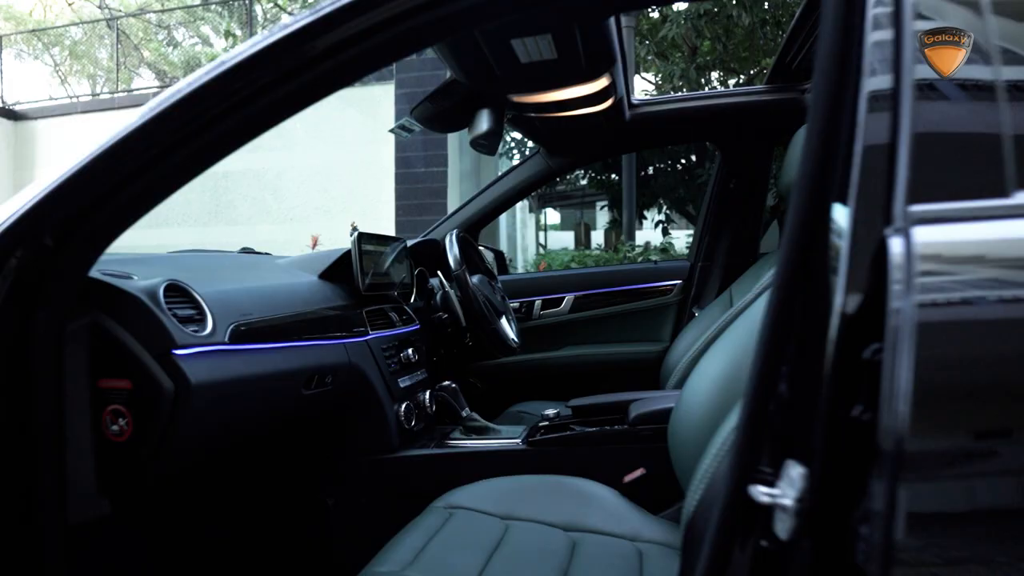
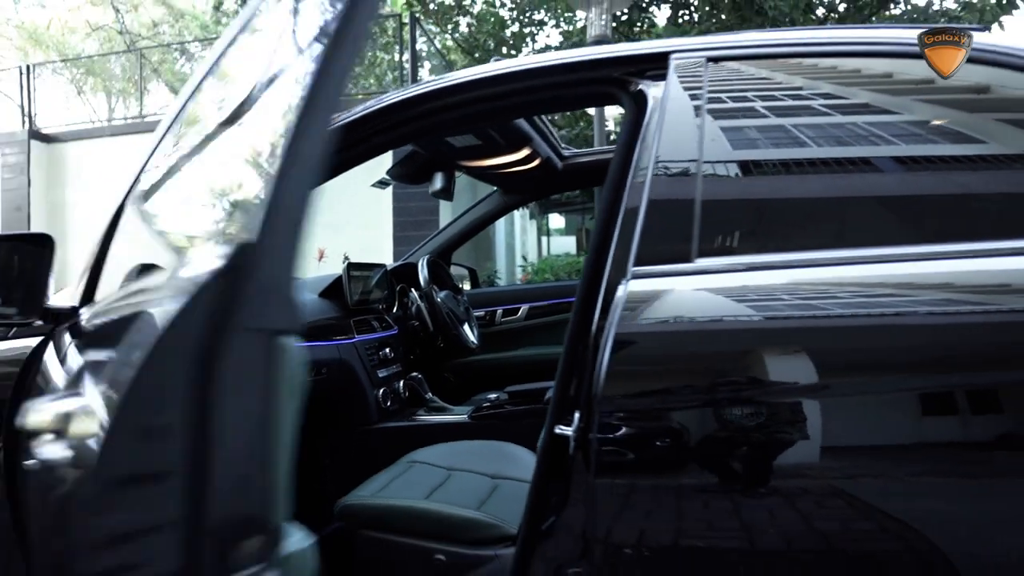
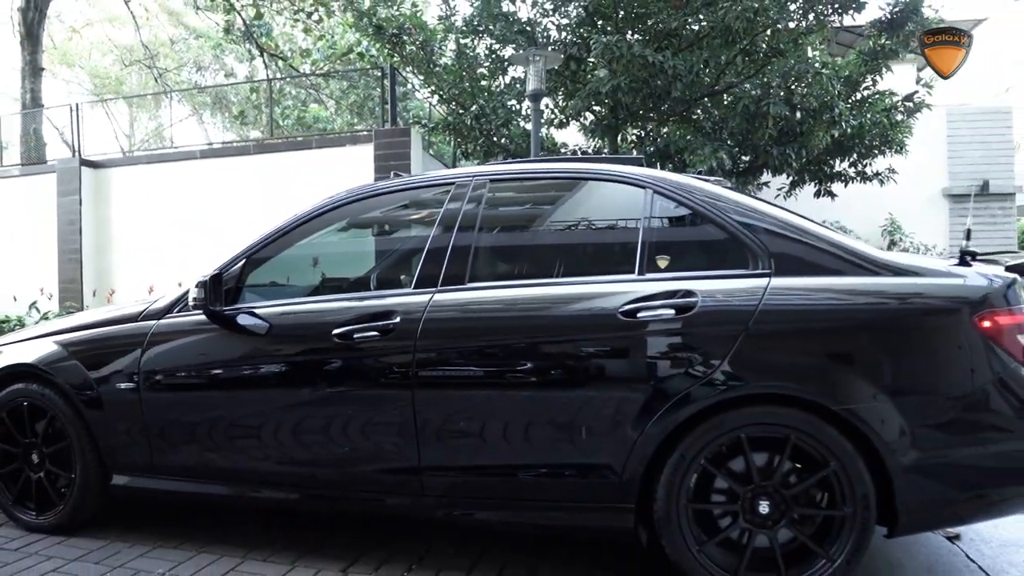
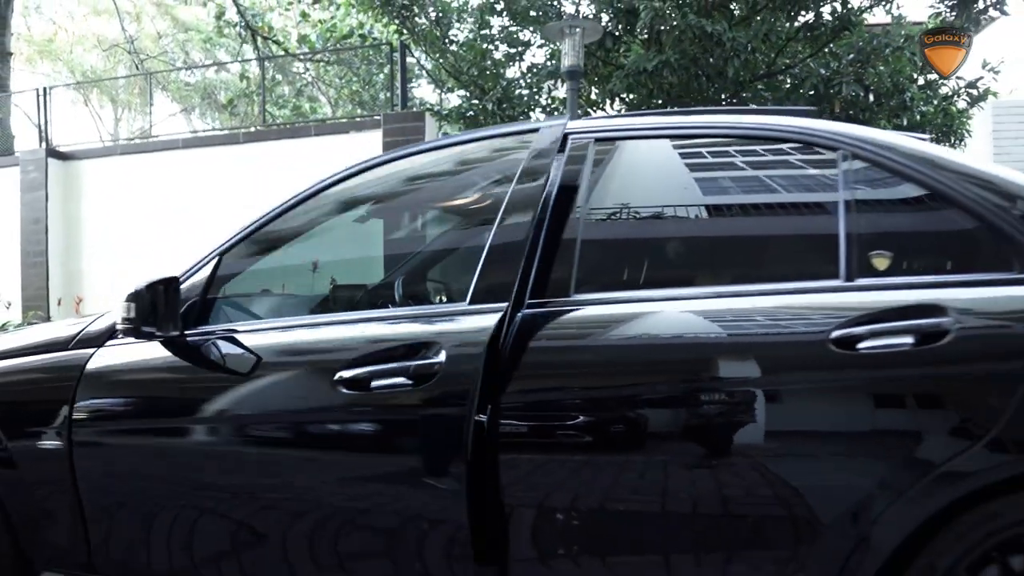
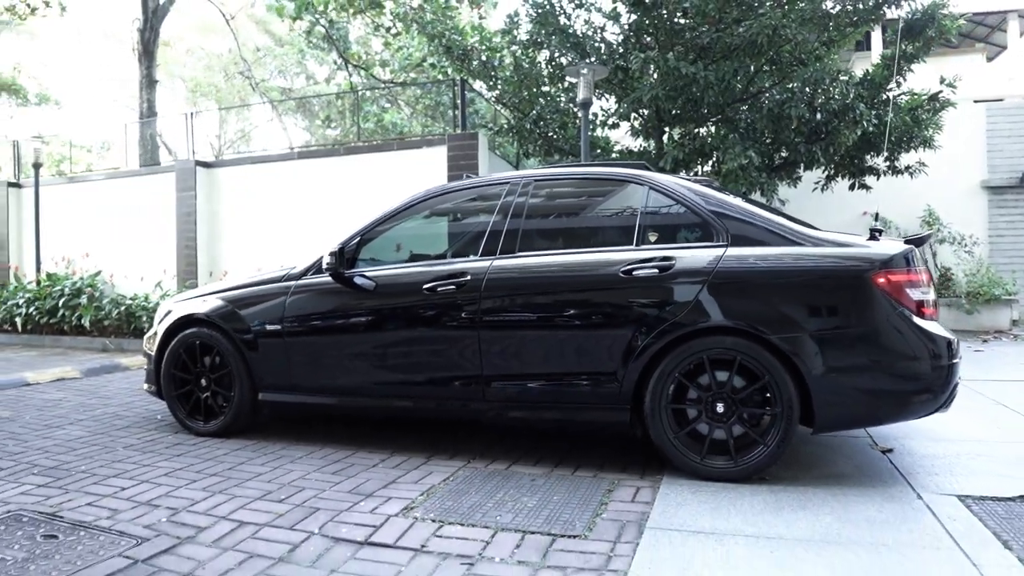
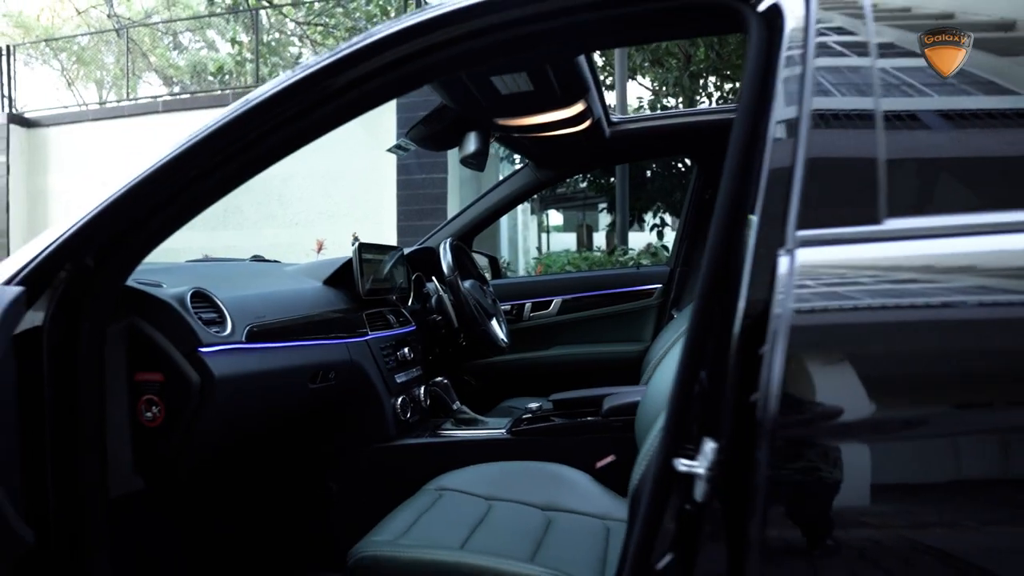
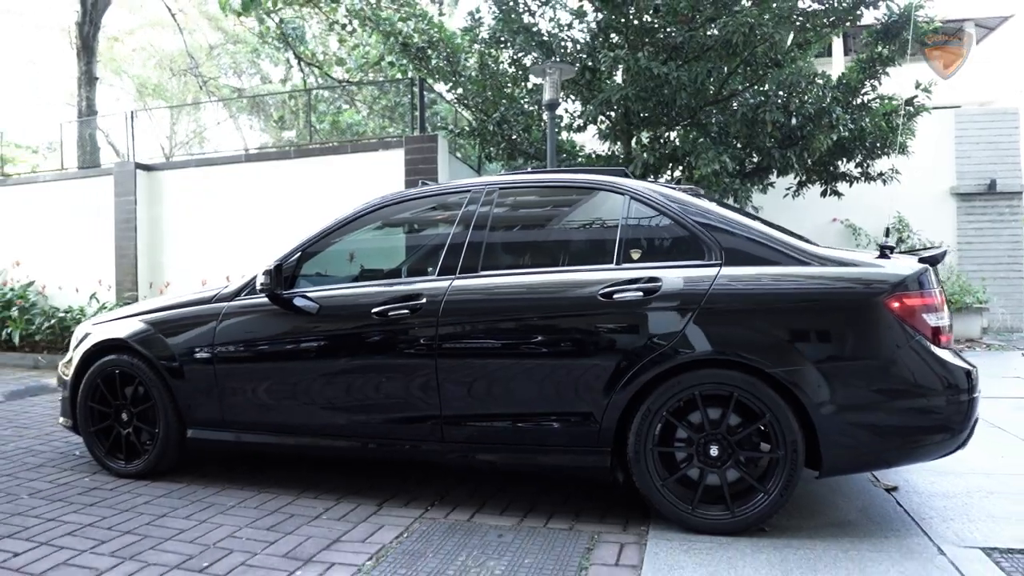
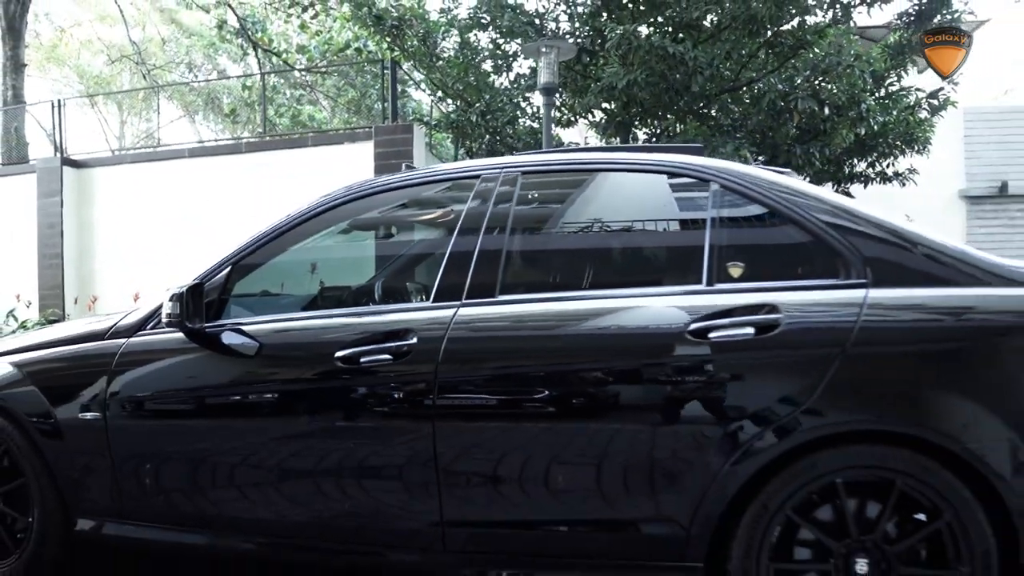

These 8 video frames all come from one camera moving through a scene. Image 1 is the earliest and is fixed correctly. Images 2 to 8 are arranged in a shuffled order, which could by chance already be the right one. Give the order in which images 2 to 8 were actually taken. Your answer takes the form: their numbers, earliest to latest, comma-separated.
6, 2, 4, 8, 3, 7, 5
